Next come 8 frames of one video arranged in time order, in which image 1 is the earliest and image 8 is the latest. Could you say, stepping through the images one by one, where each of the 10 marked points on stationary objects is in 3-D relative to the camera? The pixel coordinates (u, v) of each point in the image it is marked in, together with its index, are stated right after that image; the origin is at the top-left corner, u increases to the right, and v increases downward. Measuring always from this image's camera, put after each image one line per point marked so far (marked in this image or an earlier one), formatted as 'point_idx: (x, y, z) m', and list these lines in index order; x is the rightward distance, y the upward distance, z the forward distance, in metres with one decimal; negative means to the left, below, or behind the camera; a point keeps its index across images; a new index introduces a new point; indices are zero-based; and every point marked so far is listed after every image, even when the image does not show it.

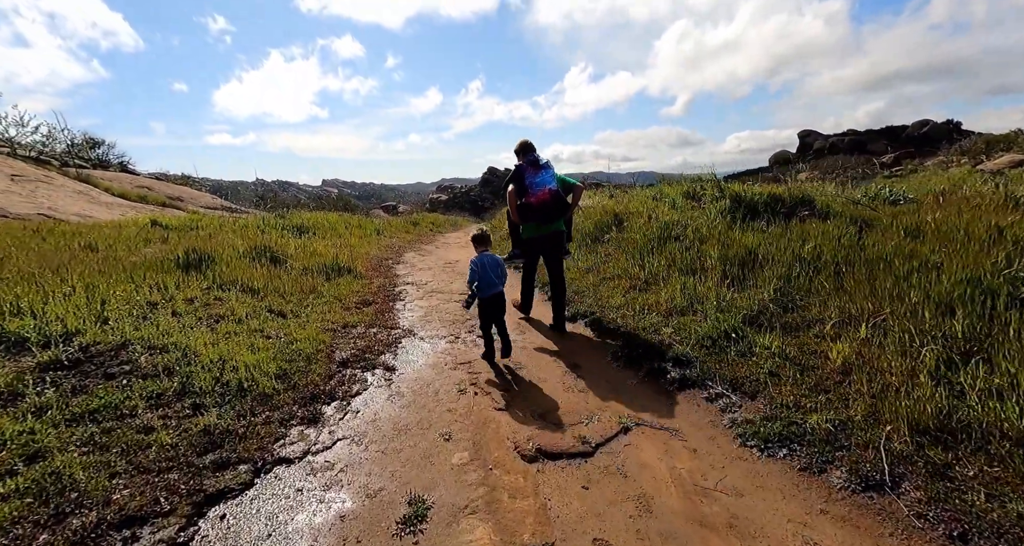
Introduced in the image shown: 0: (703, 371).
0: (+1.4, -0.7, +3.8) m
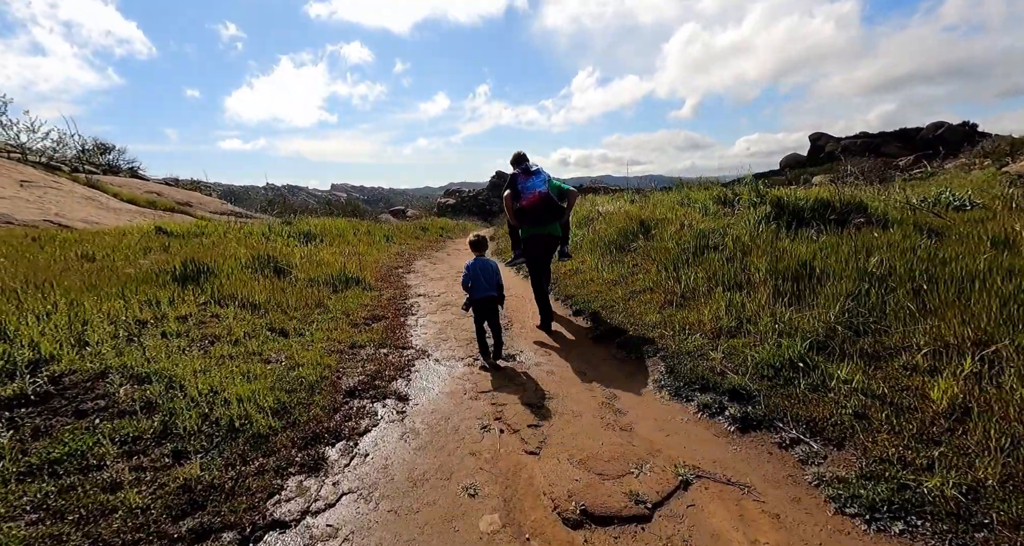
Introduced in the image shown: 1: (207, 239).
0: (+1.7, -0.9, +3.2) m
1: (-6.3, +0.7, +10.5) m
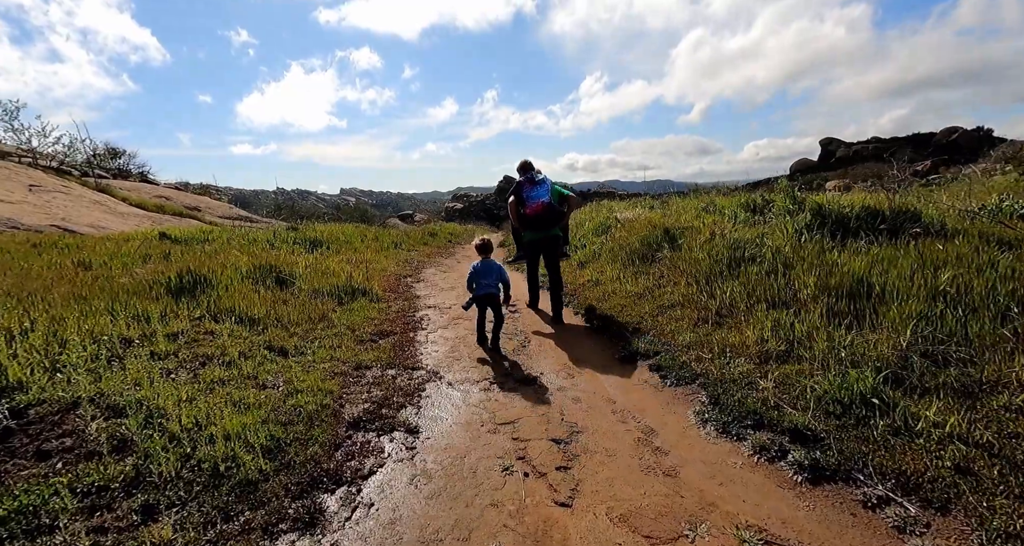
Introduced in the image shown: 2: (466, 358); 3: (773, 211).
0: (+1.8, -1.0, +2.8) m
1: (-6.0, +0.6, +10.1) m
2: (-0.5, -0.9, +5.2) m
3: (+3.5, +0.8, +6.8) m
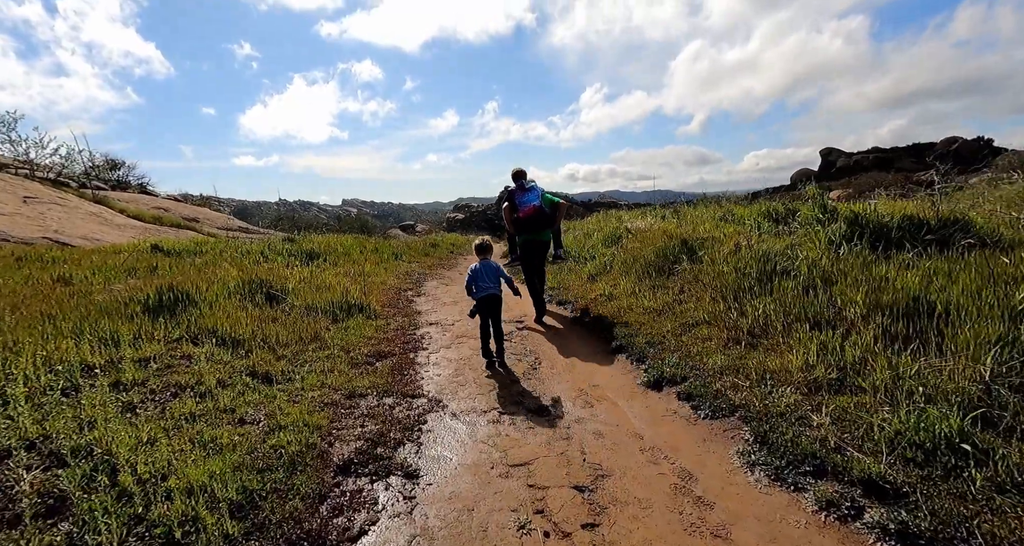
0: (+1.9, -1.1, +2.3) m
1: (-5.9, +0.3, +9.7) m
2: (-0.4, -1.0, +4.8) m
3: (+3.6, +0.7, +6.3) m
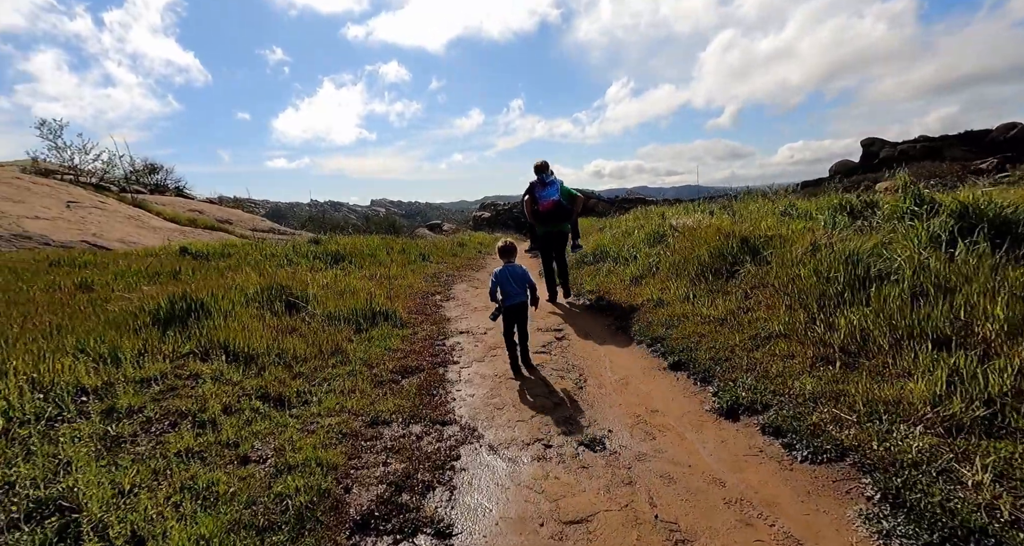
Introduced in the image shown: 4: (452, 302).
0: (+2.1, -1.1, +1.5) m
1: (-5.3, +0.2, +9.4) m
2: (0.0, -1.1, +4.1) m
3: (+4.0, +0.6, +5.5) m
4: (-1.0, -0.5, +8.3) m
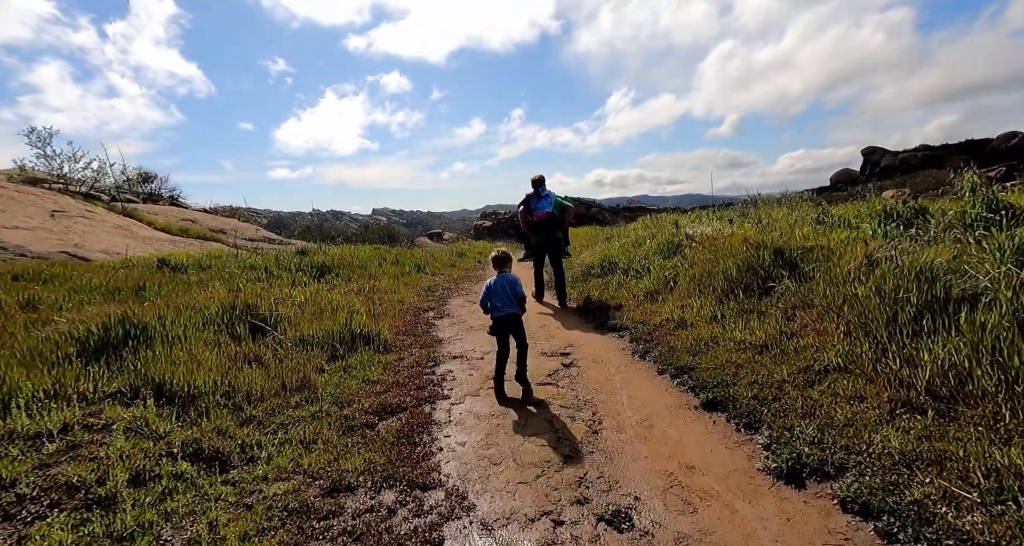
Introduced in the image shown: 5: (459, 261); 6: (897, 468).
0: (+2.1, -1.2, +0.7) m
1: (-5.3, 0.0, +8.6) m
2: (0.0, -1.2, +3.3) m
3: (+4.0, +0.5, +4.7) m
4: (-1.0, -0.7, +7.5) m
5: (-1.7, +0.4, +15.9) m
6: (+2.0, -1.0, +2.6) m
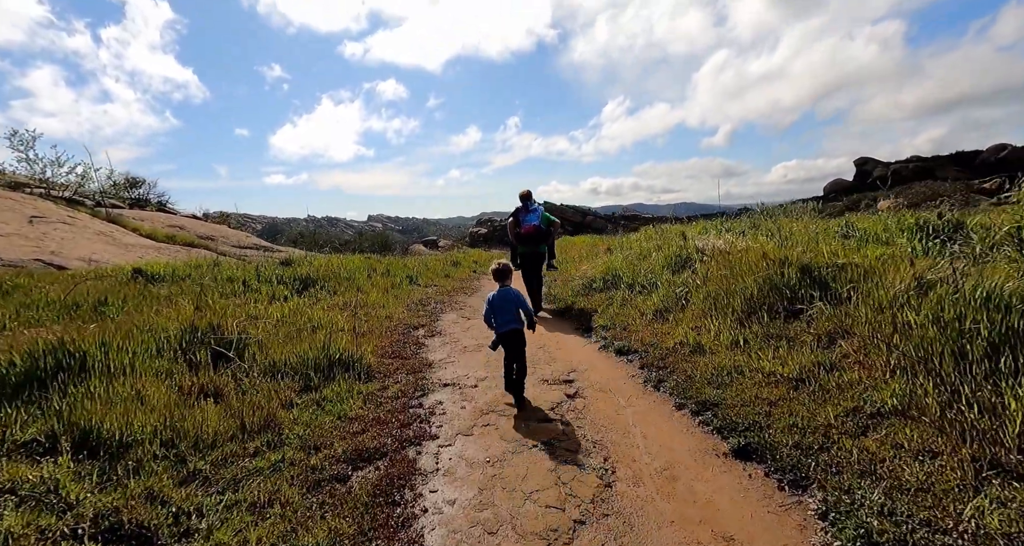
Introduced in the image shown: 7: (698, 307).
0: (+2.1, -1.3, +0.1) m
1: (-5.4, -0.2, +7.9) m
2: (0.0, -1.4, +2.7) m
3: (+4.0, +0.3, +4.1) m
4: (-1.0, -0.9, +6.9) m
5: (-1.8, +0.1, +15.4) m
6: (+2.0, -1.1, +2.0) m
7: (+2.1, -0.4, +5.7) m
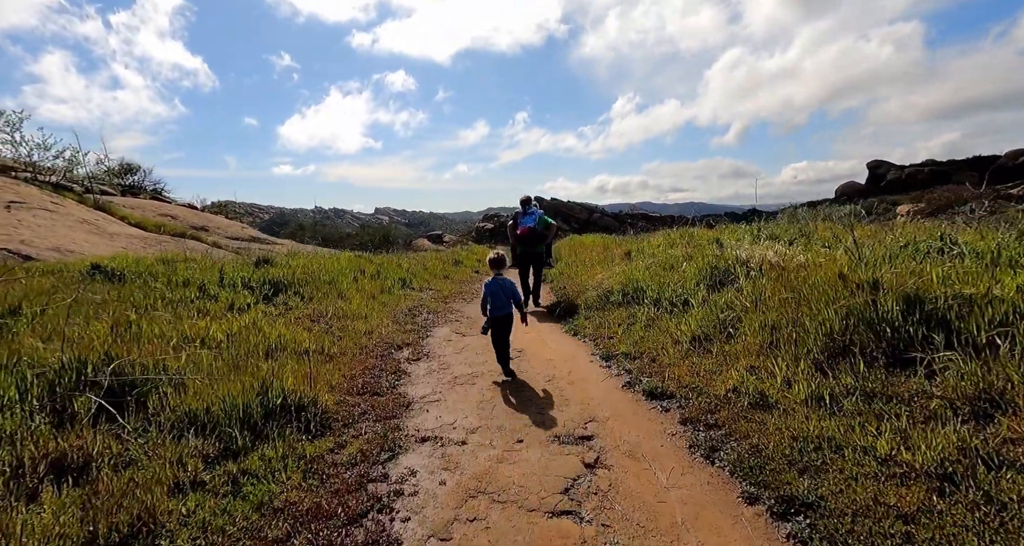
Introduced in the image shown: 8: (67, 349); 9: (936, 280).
0: (+2.1, -1.6, -1.1) m
1: (-5.3, -0.2, +6.7) m
2: (0.0, -1.6, +1.5) m
3: (+4.0, 0.0, +2.8) m
4: (-1.0, -1.0, +5.7) m
5: (-1.7, 0.0, +14.1) m
6: (+2.0, -1.4, +0.8) m
7: (+2.1, -0.6, +4.4) m
8: (-3.3, -0.6, +3.7) m
9: (+3.1, -0.1, +3.7) m
